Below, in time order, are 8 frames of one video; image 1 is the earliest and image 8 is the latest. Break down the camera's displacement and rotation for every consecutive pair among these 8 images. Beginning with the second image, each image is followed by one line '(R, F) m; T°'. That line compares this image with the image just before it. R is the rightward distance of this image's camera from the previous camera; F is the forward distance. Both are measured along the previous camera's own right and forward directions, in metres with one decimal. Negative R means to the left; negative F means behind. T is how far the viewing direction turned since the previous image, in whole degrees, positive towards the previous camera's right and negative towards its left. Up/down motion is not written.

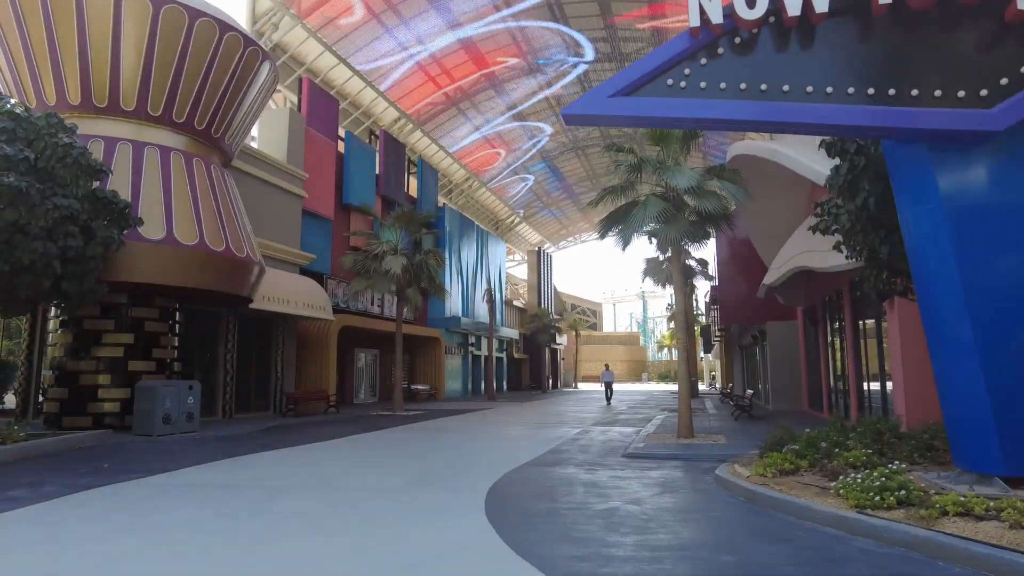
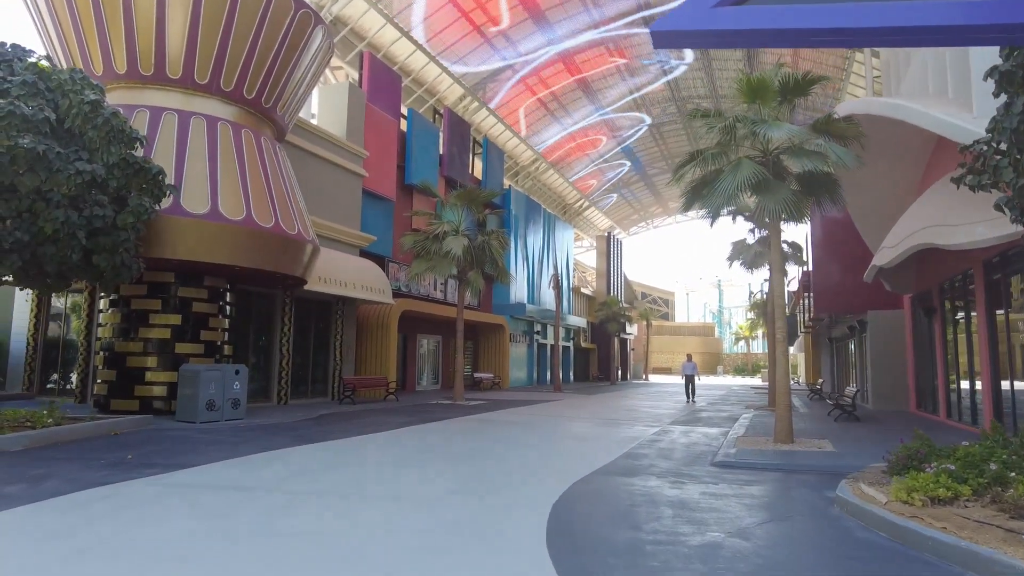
(0.0, +1.5) m; -6°
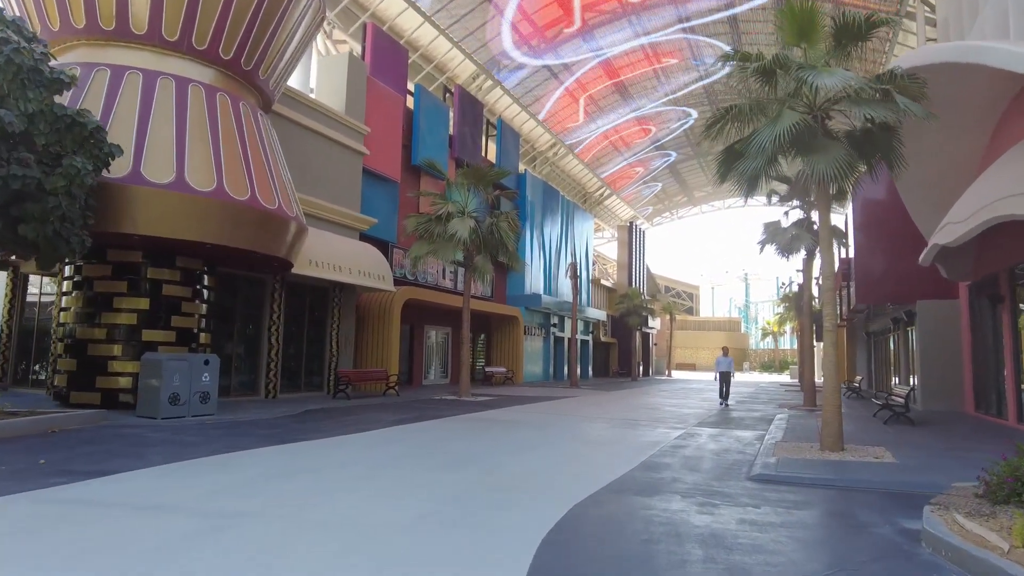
(+0.3, +1.6) m; -2°
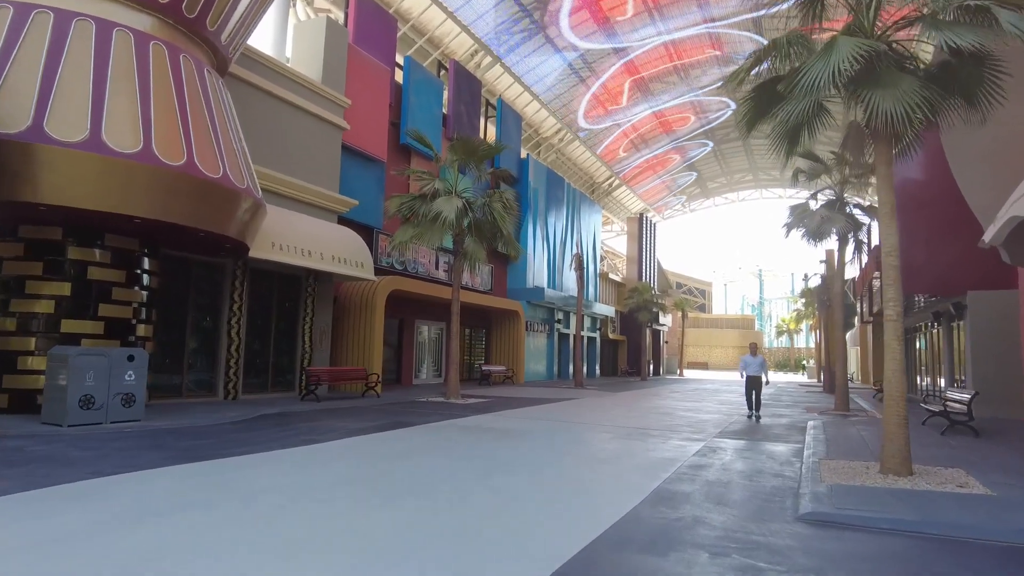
(+0.4, +2.0) m; -1°
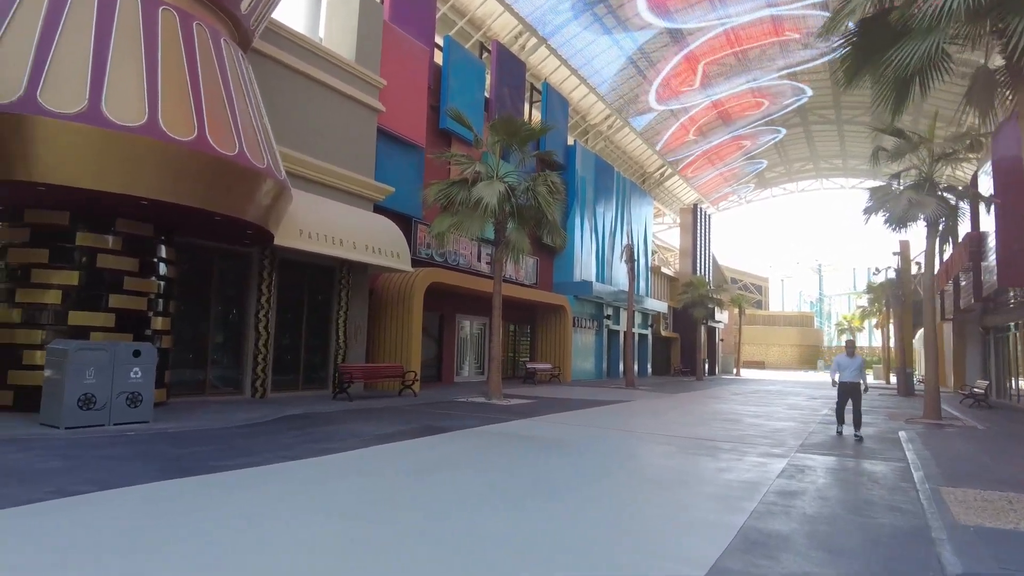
(0.0, +1.3) m; -4°
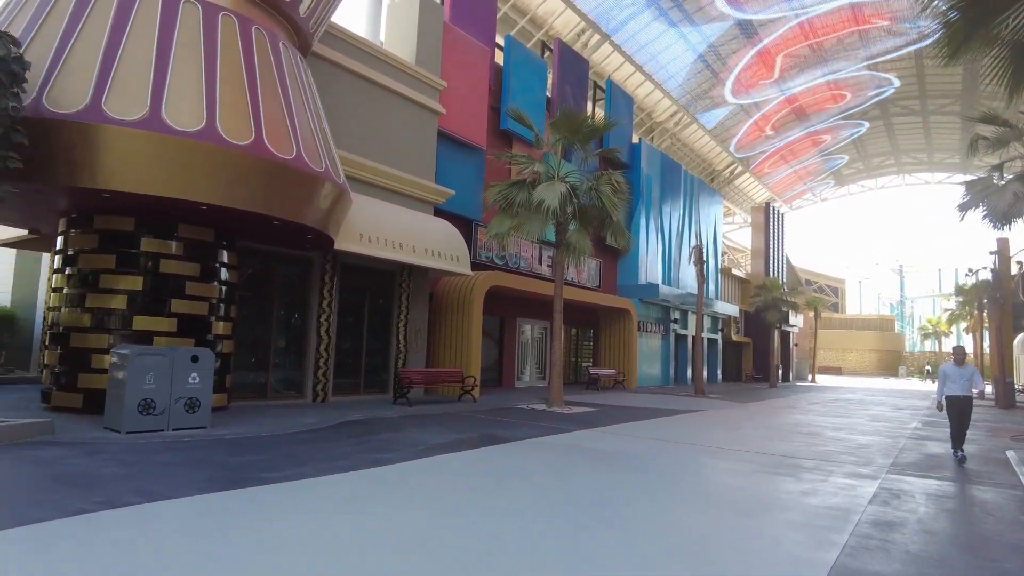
(+0.1, +0.5) m; -6°
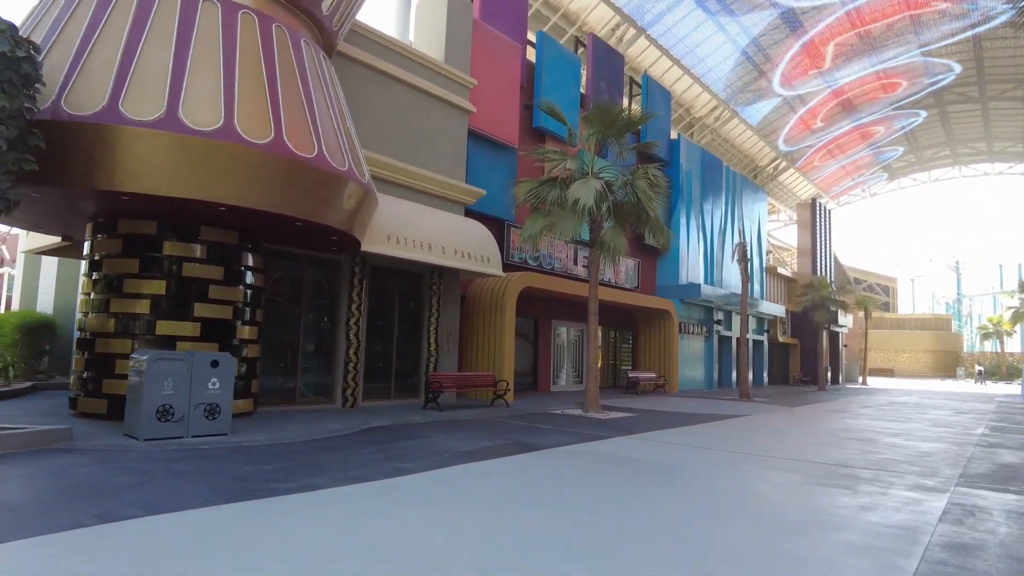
(+0.2, +0.5) m; -3°
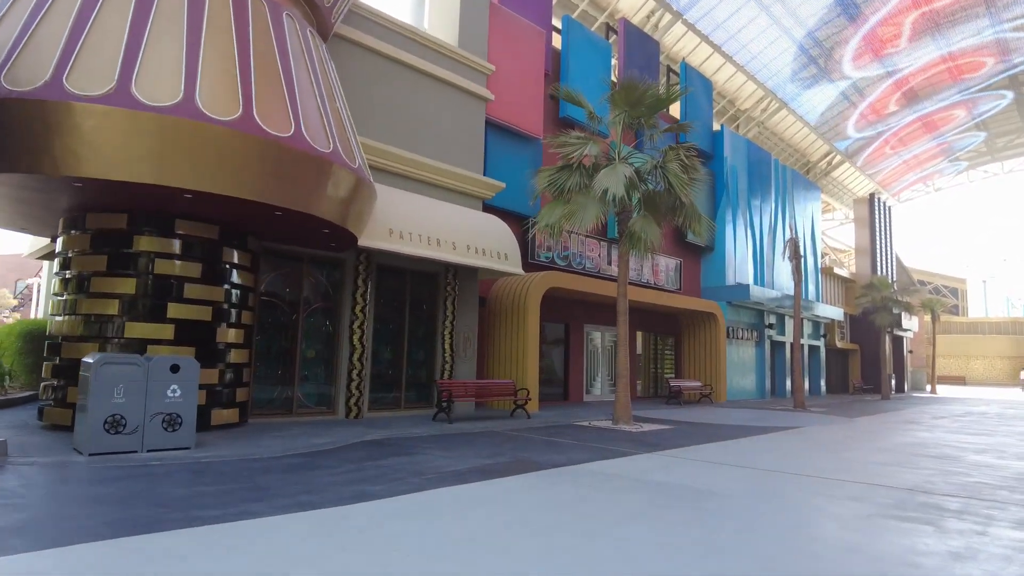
(+0.6, +1.3) m; -4°
